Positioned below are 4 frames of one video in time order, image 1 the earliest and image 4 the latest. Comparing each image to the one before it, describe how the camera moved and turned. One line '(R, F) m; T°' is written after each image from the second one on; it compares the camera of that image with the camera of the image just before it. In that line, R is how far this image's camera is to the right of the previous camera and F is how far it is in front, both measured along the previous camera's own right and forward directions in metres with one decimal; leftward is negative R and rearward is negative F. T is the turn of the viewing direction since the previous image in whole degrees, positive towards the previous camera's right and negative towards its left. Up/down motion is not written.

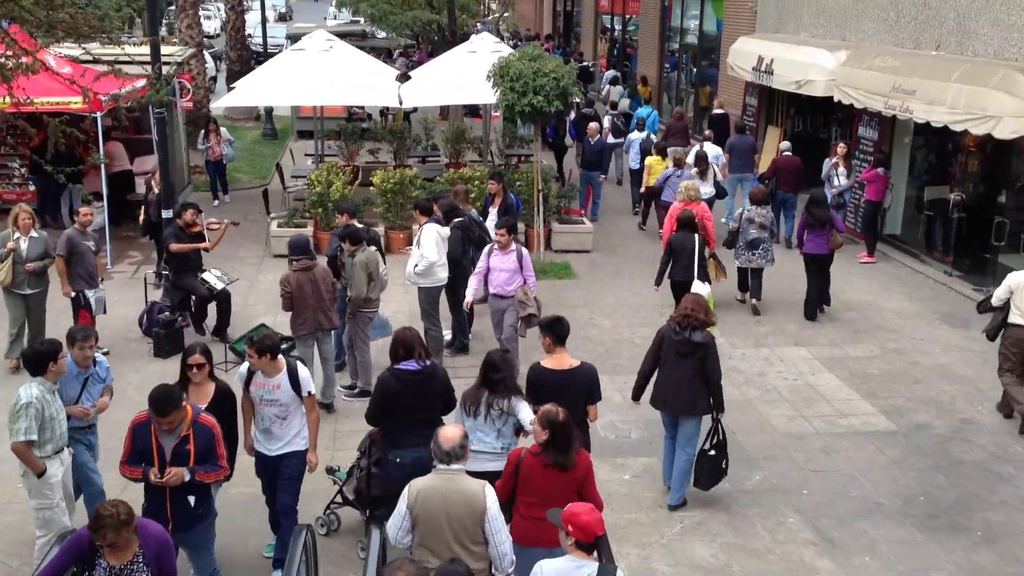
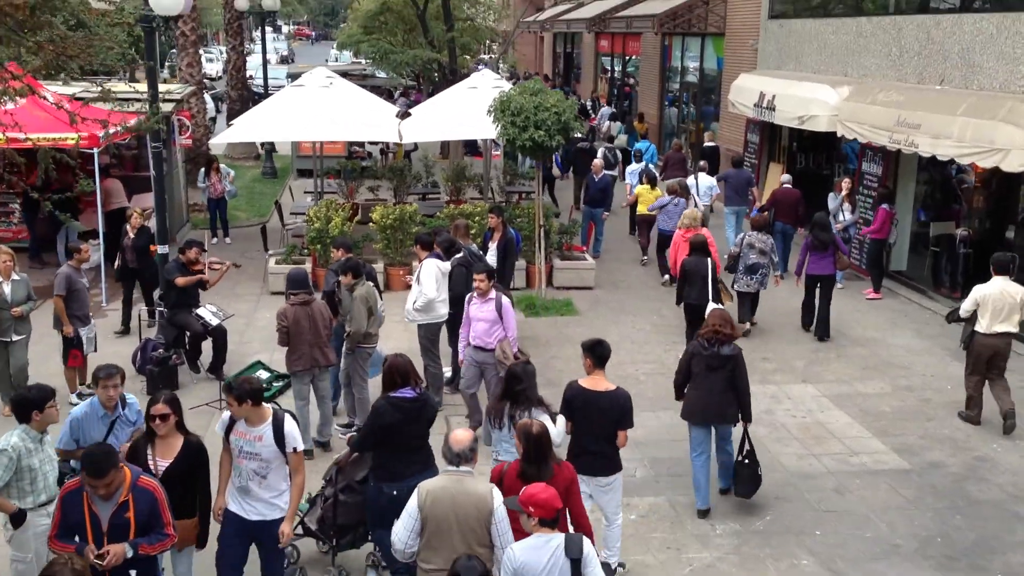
(0.0, +0.2) m; 0°
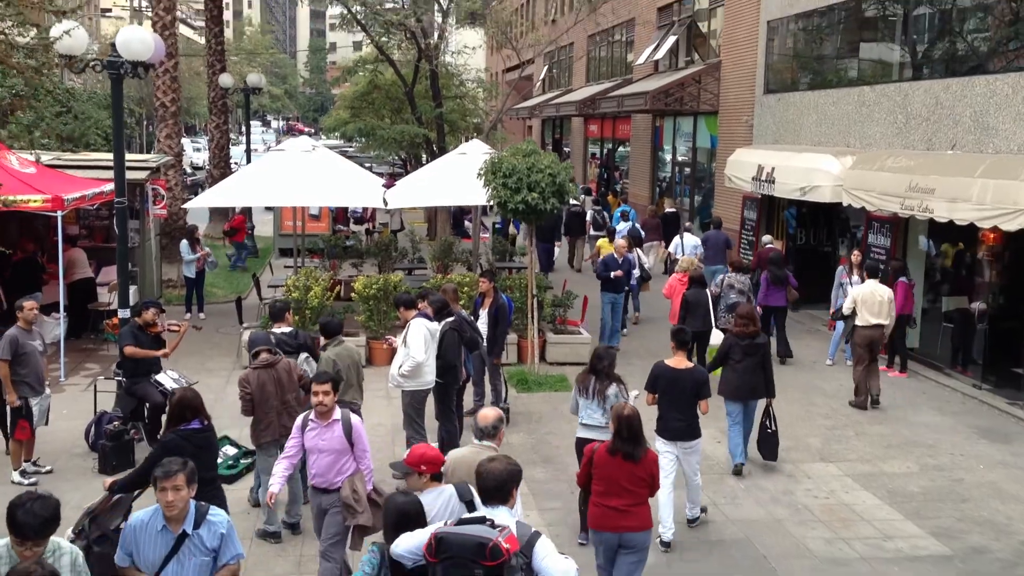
(-0.1, +0.9) m; +1°
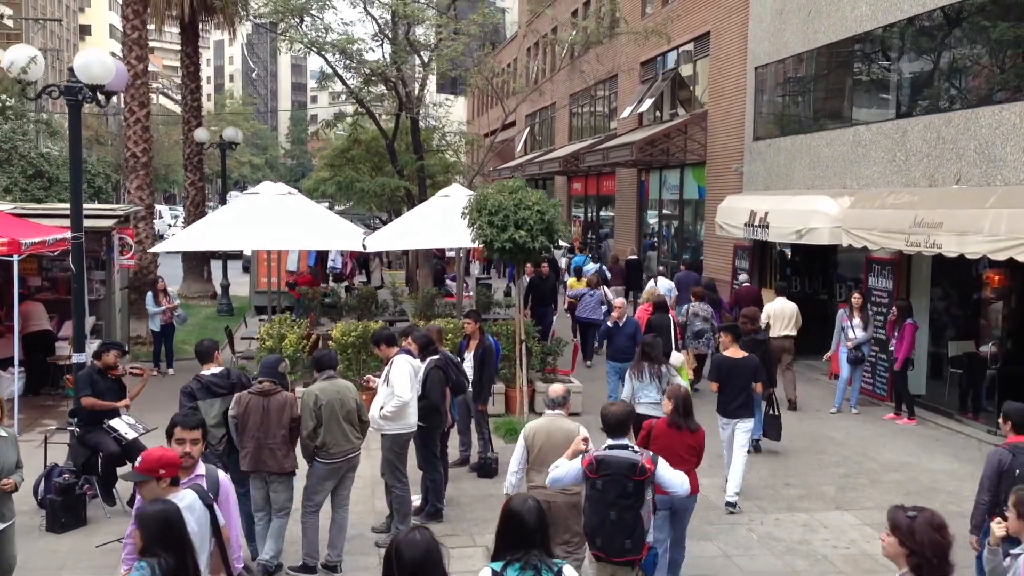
(-0.1, +0.7) m; +1°
